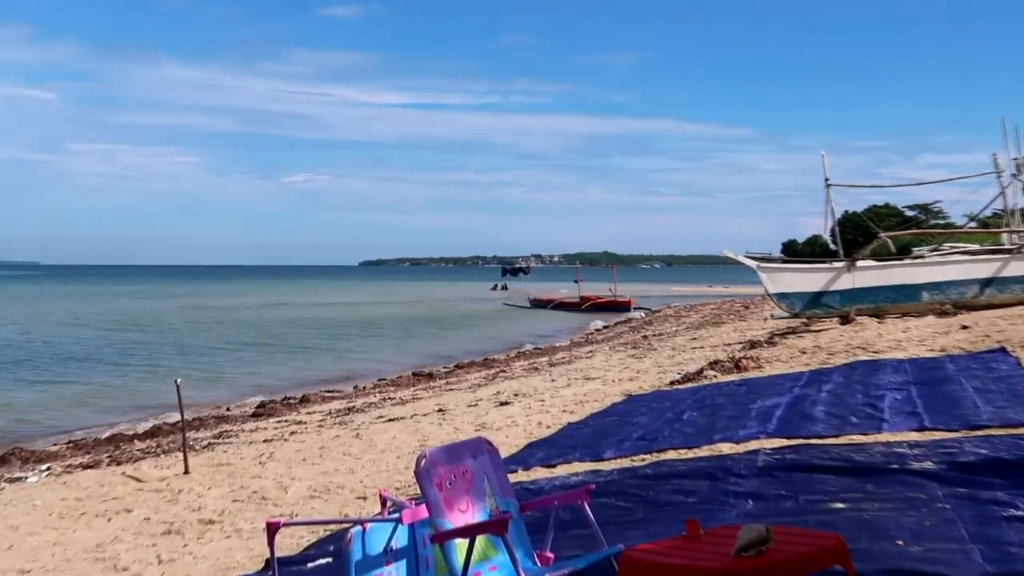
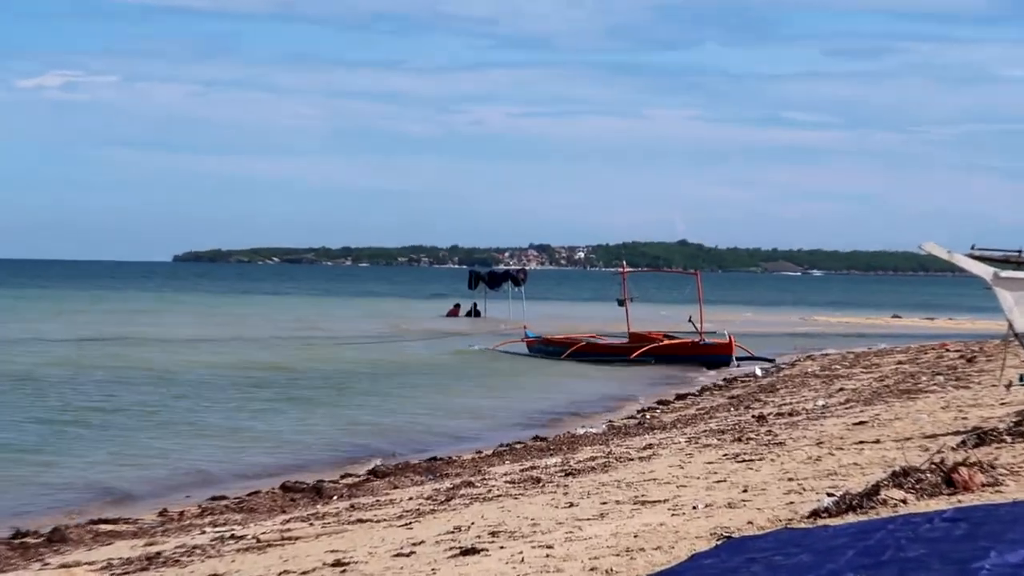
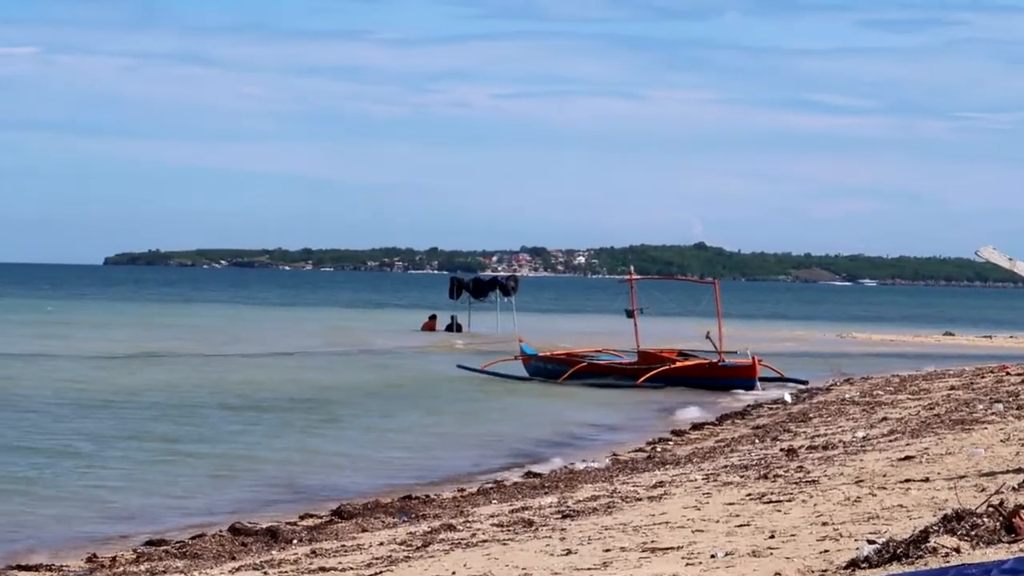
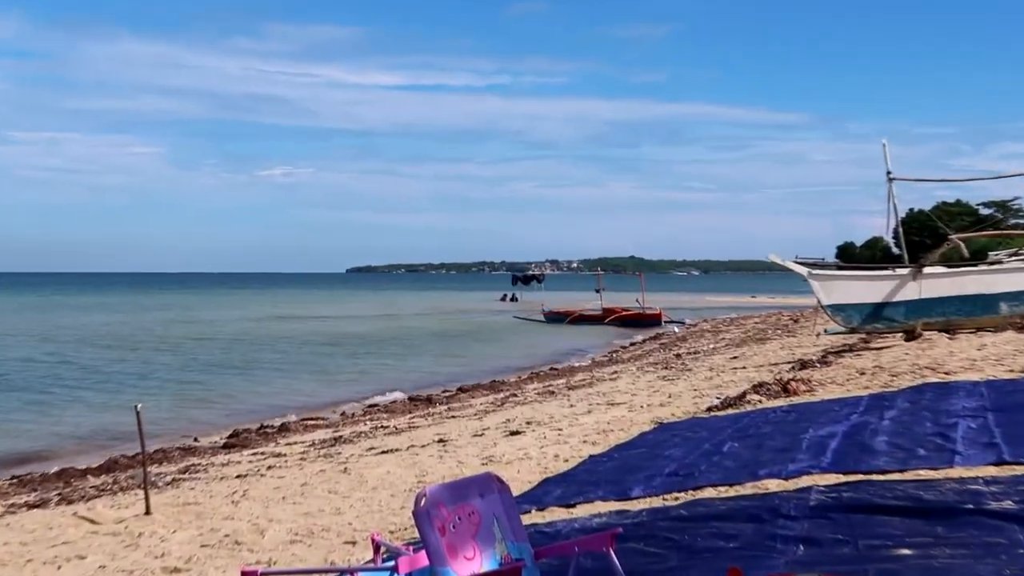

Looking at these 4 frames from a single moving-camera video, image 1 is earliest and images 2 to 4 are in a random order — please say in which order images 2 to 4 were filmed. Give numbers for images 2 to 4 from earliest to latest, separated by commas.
4, 2, 3
